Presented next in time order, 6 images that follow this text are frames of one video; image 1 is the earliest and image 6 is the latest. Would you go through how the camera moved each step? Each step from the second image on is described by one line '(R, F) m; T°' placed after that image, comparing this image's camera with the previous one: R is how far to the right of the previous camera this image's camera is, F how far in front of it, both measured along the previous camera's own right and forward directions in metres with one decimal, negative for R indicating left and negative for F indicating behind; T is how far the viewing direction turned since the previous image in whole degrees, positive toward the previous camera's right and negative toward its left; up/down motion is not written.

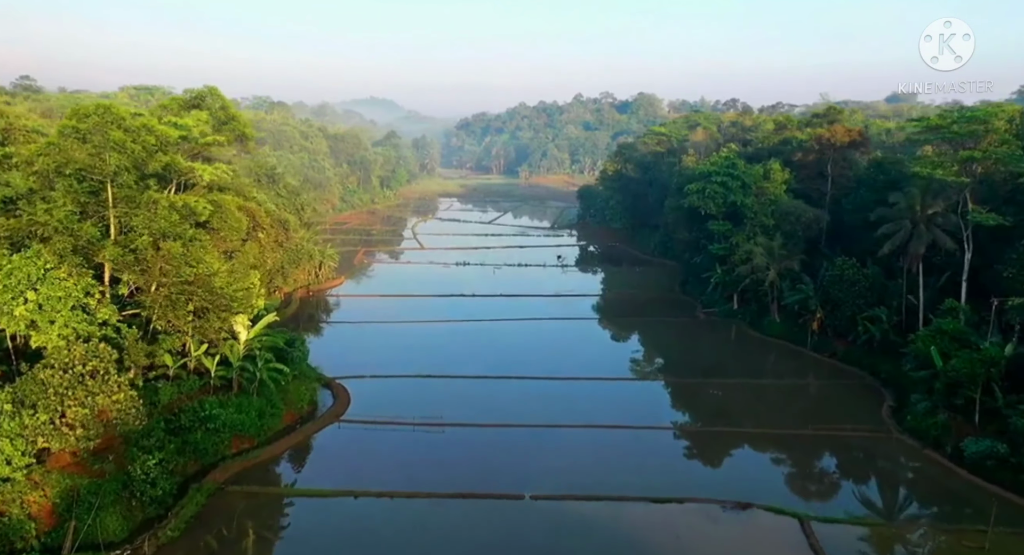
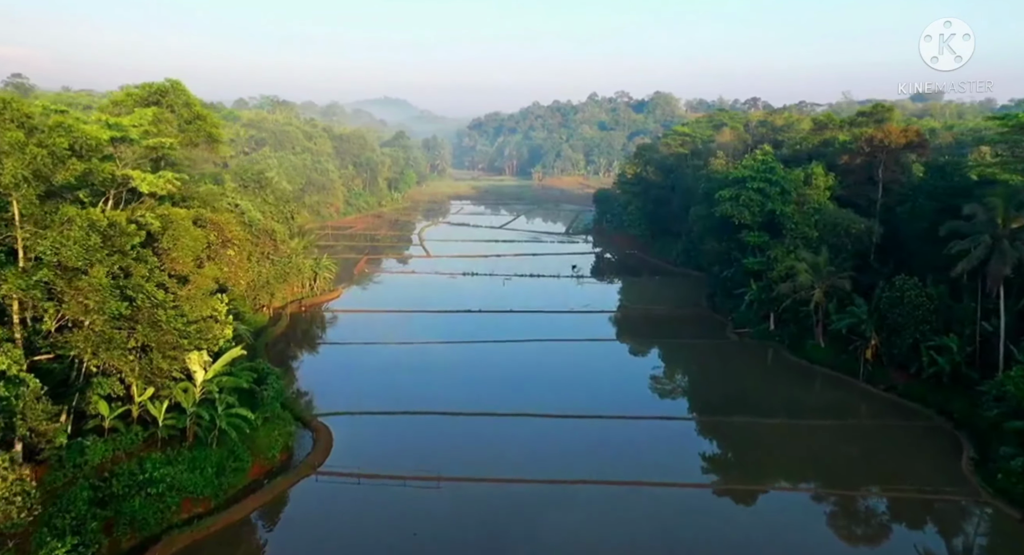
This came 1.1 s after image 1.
(+0.1, +3.4) m; -1°
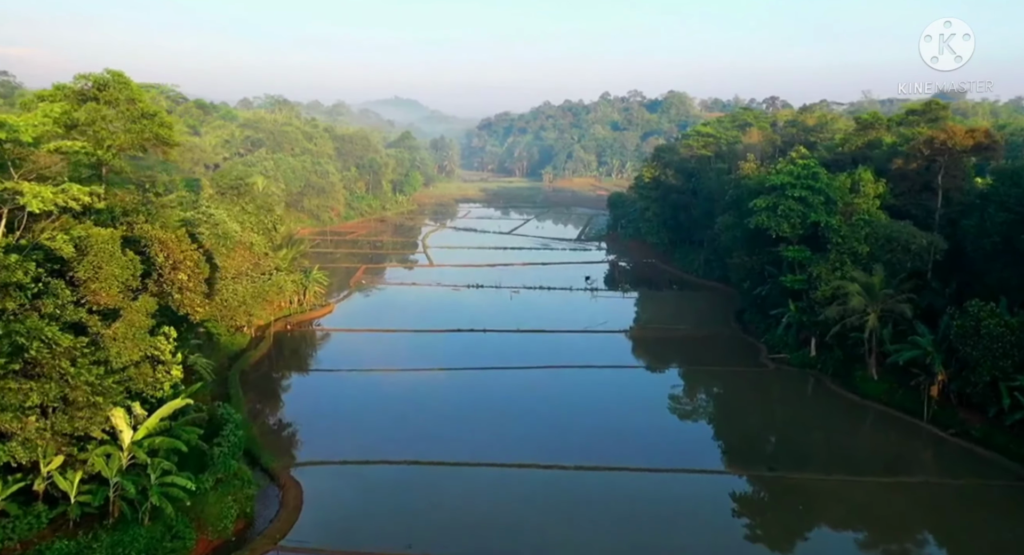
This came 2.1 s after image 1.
(+0.1, +3.4) m; -1°
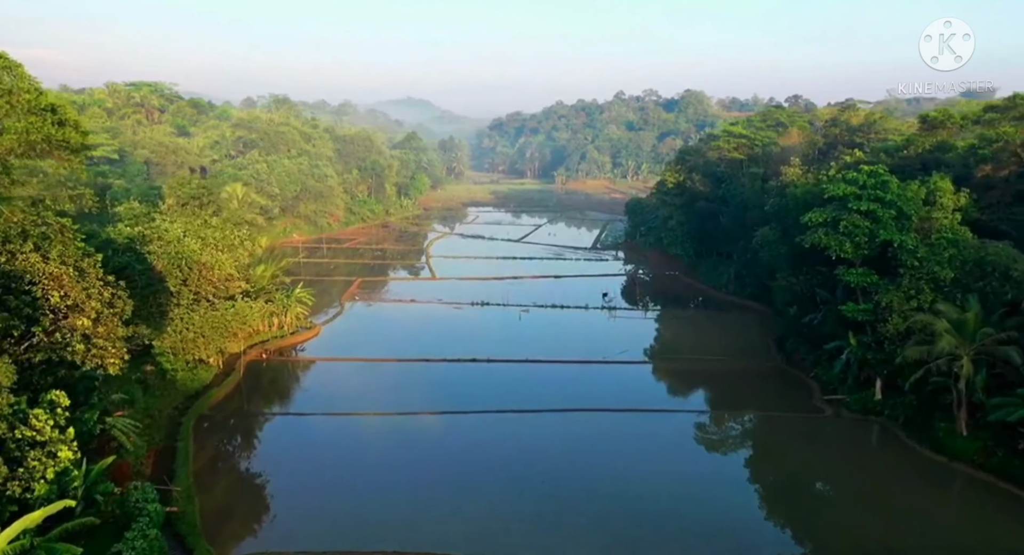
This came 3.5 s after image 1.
(+0.1, +4.2) m; -1°
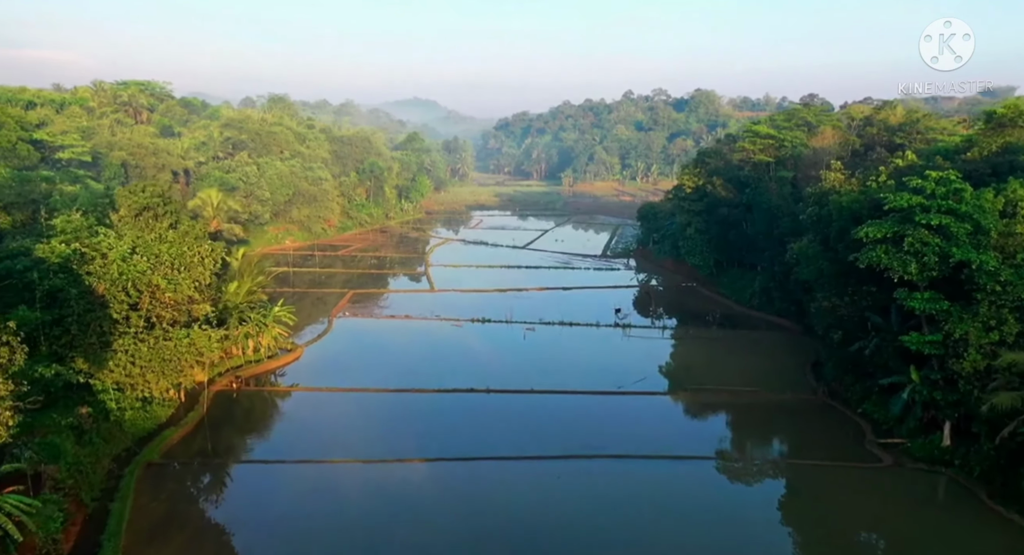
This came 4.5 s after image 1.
(+0.1, +3.4) m; 0°
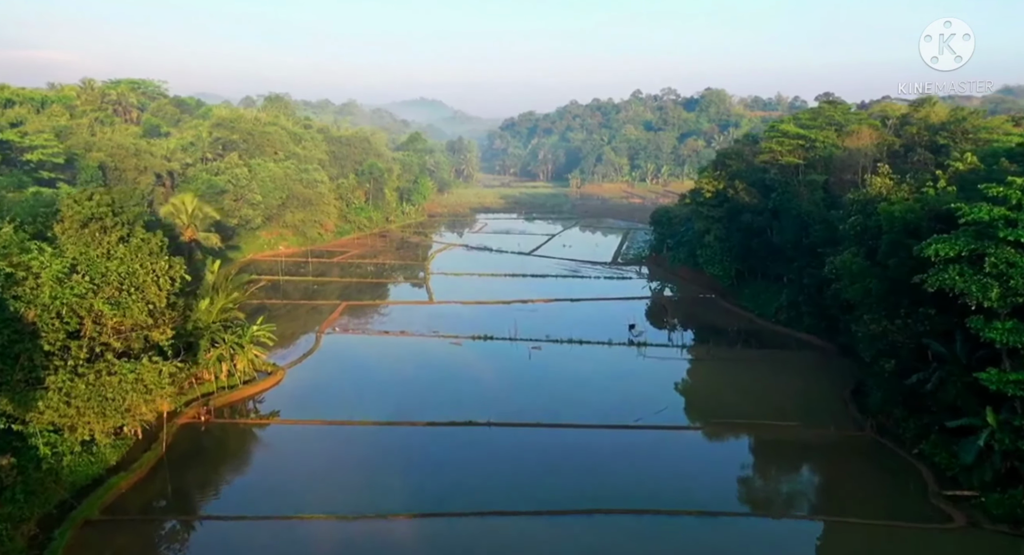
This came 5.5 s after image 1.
(+0.1, +2.9) m; 0°
